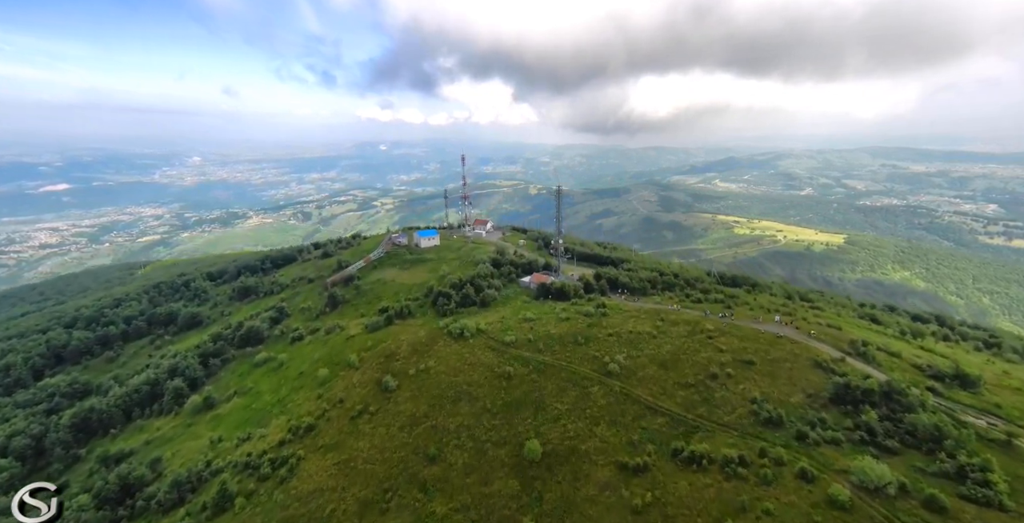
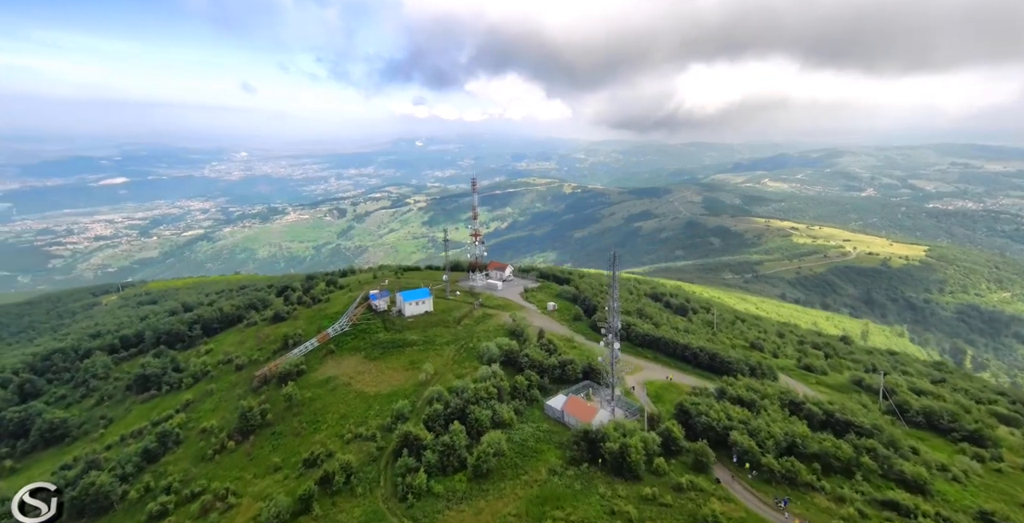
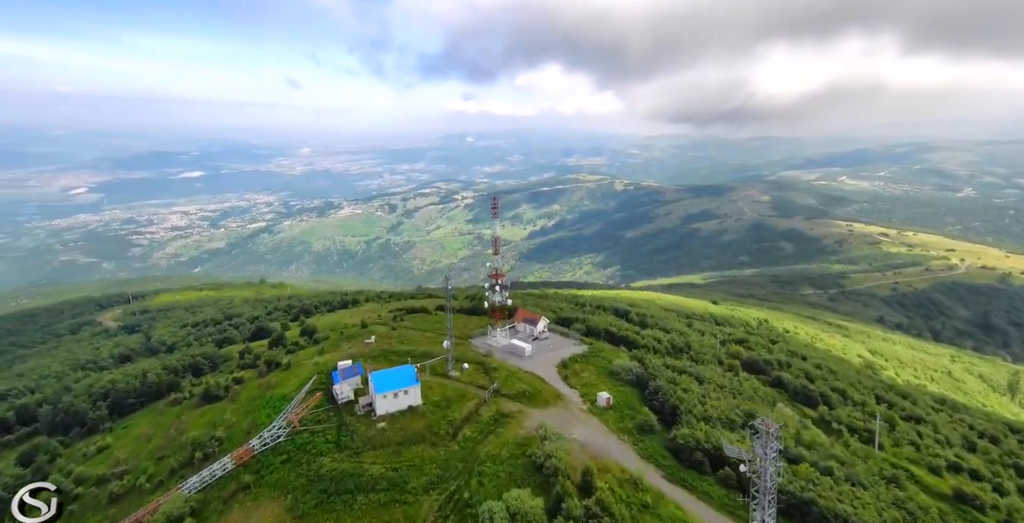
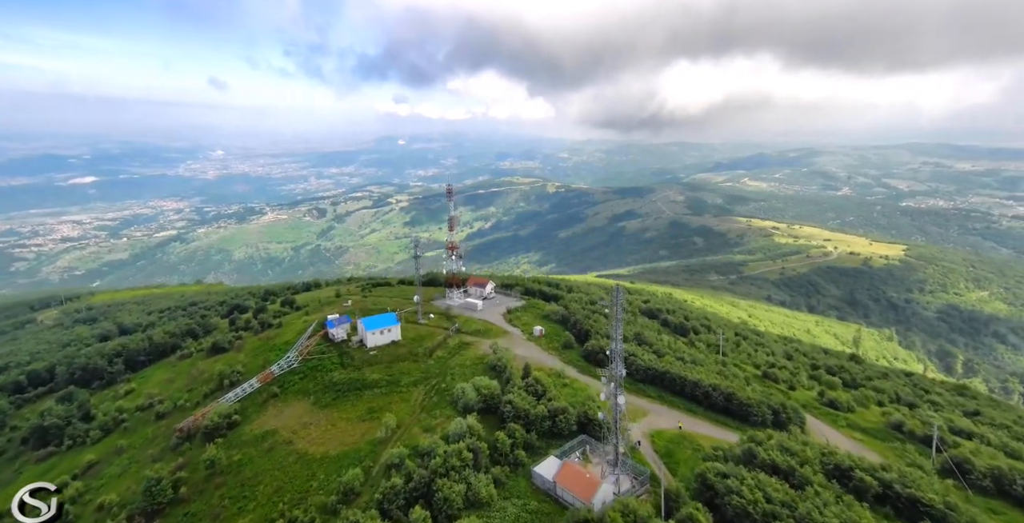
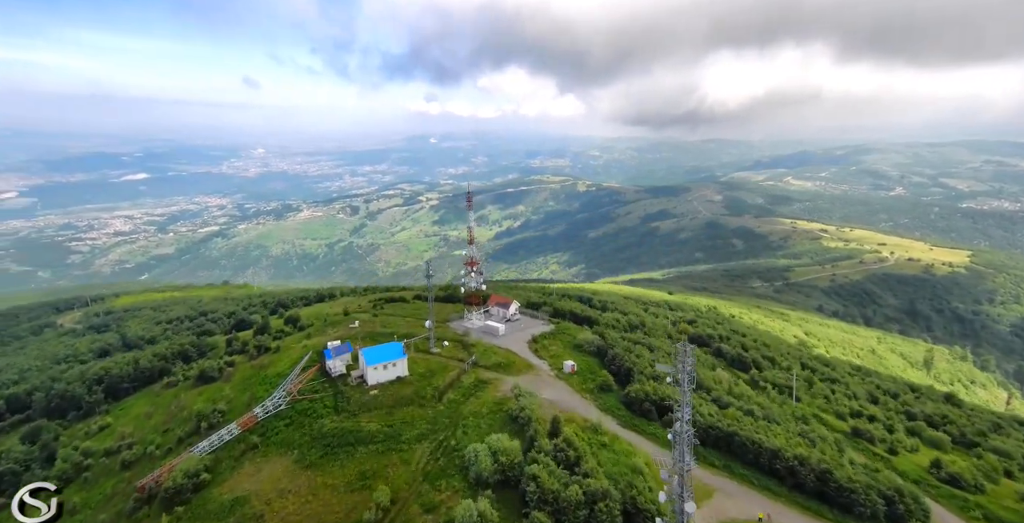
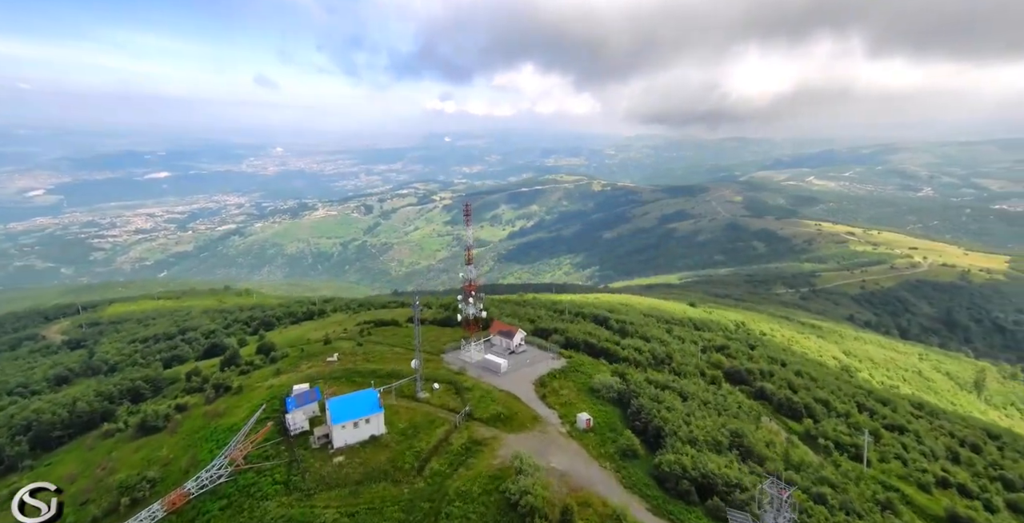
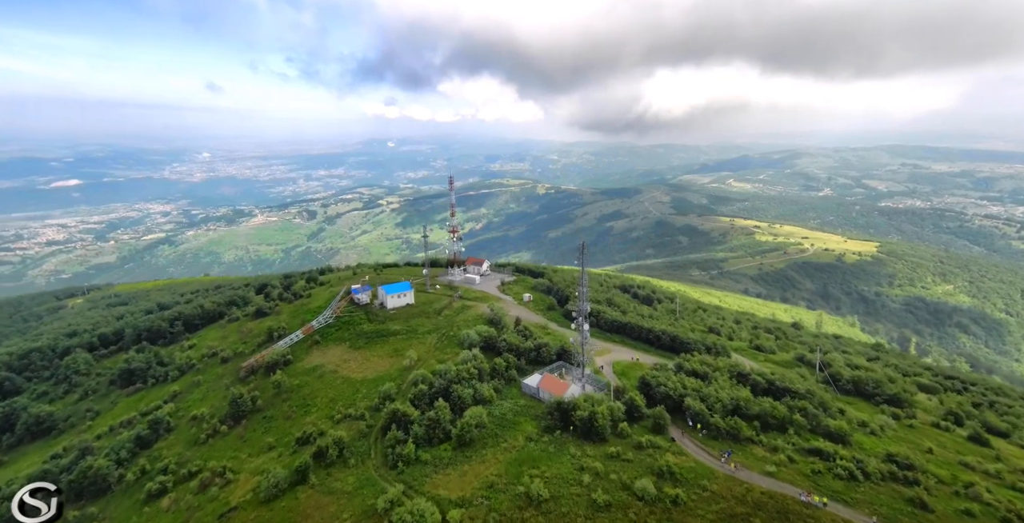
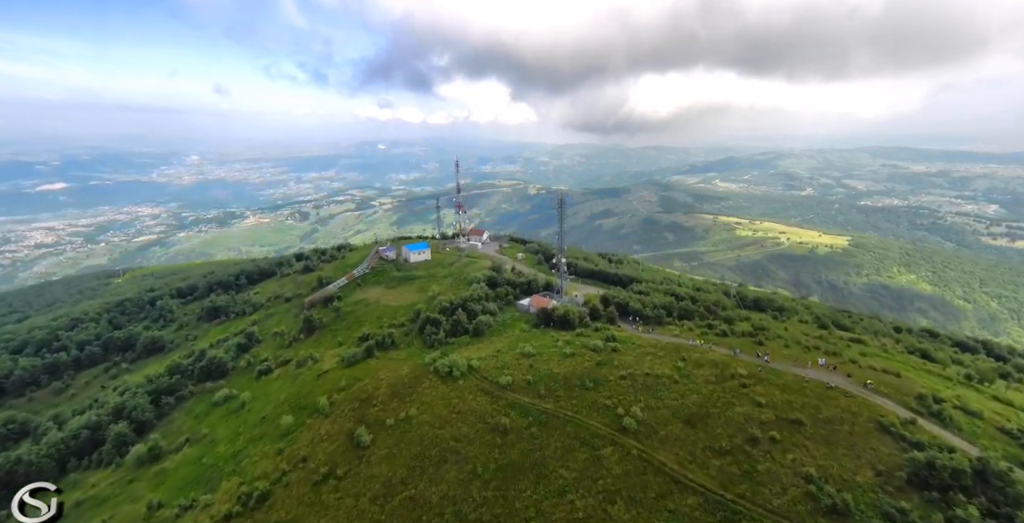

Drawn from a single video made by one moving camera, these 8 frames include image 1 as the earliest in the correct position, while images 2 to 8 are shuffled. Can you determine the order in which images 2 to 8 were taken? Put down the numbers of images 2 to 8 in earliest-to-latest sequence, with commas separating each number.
8, 7, 2, 4, 5, 3, 6
